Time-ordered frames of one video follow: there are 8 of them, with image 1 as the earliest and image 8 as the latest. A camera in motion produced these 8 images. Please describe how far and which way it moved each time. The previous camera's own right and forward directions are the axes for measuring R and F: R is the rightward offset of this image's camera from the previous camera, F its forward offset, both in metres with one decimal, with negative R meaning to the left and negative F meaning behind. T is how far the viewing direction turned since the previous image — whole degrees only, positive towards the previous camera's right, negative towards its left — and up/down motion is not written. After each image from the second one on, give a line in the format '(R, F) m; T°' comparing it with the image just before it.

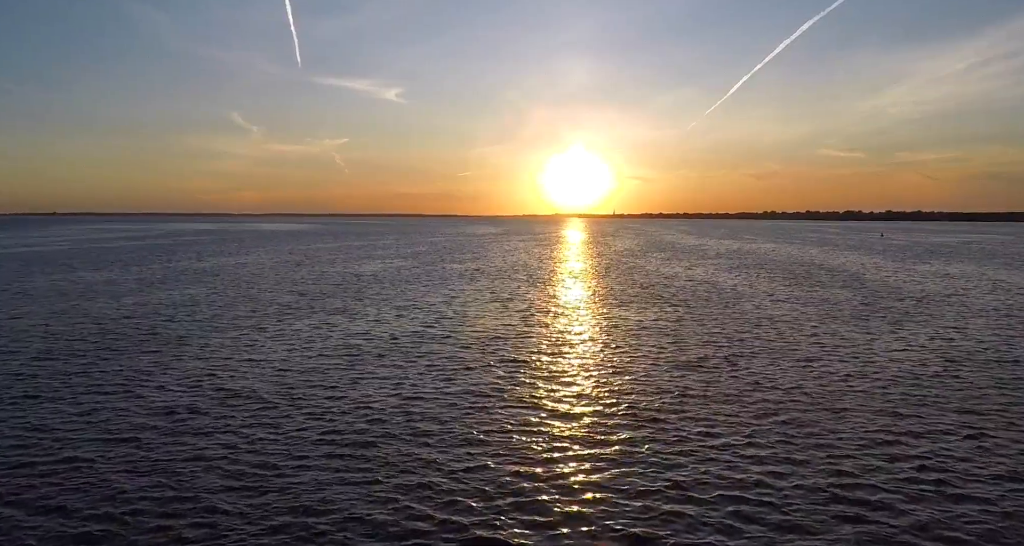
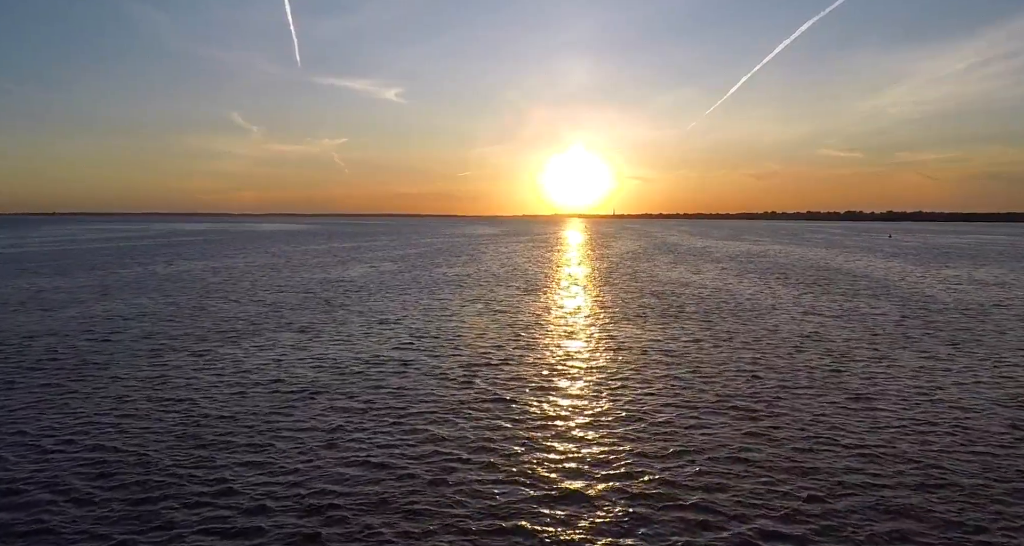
(+0.4, +4.0) m; 0°
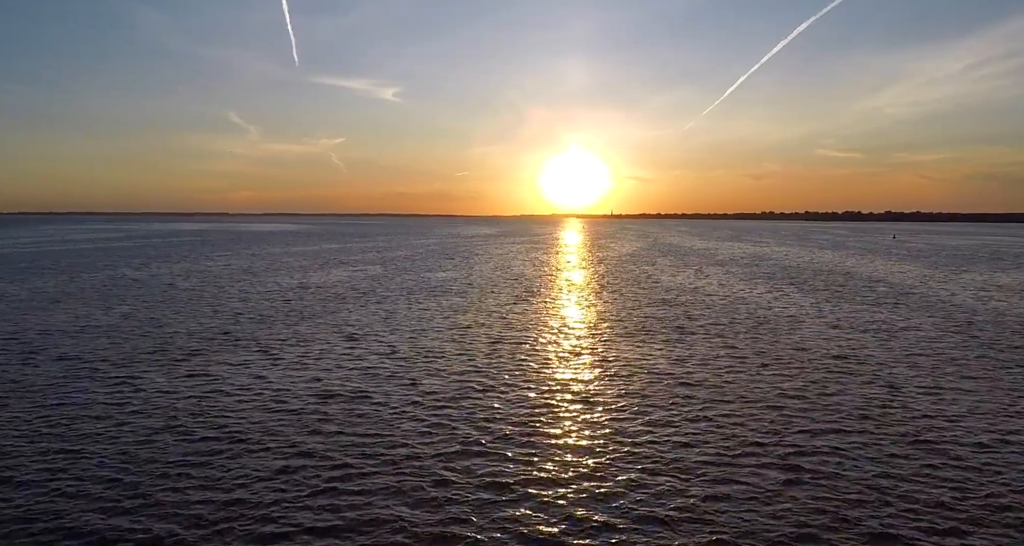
(+0.4, +3.3) m; 0°
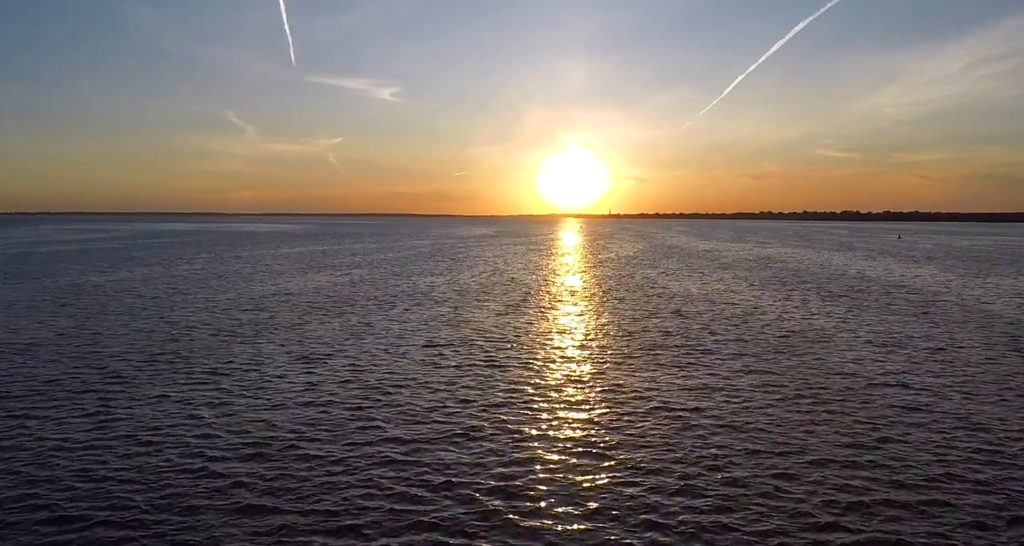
(+0.3, +3.4) m; 0°
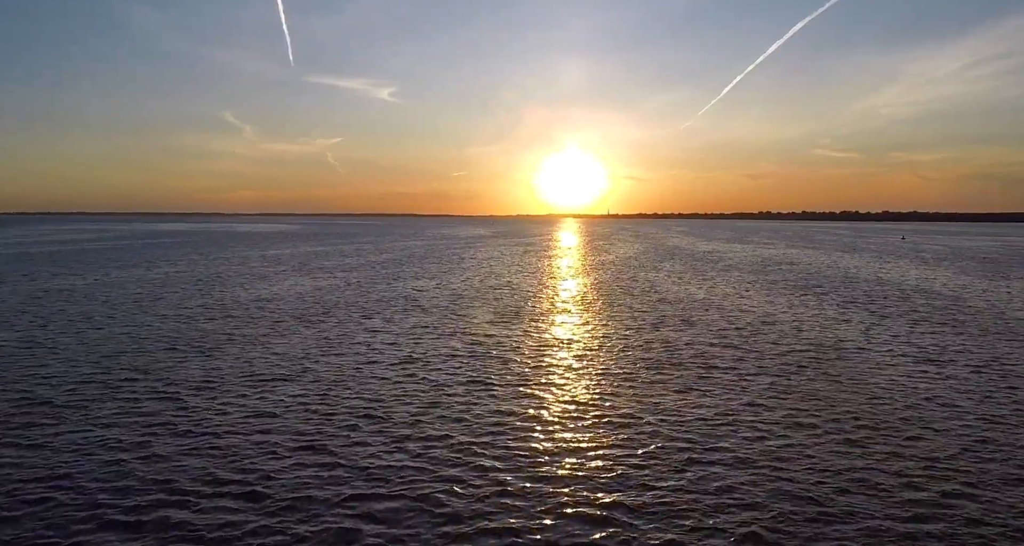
(+0.2, +2.5) m; 0°
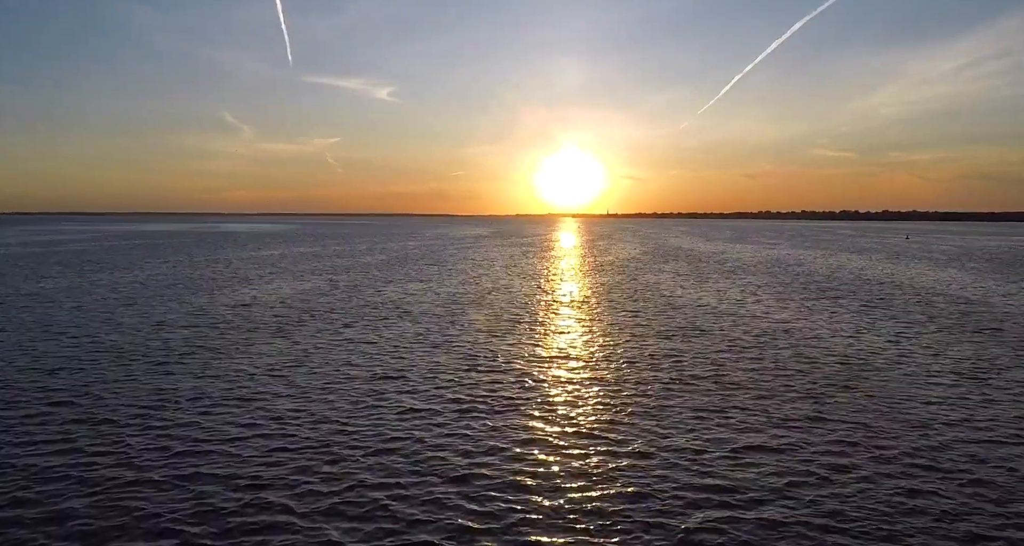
(+0.1, +2.2) m; 0°
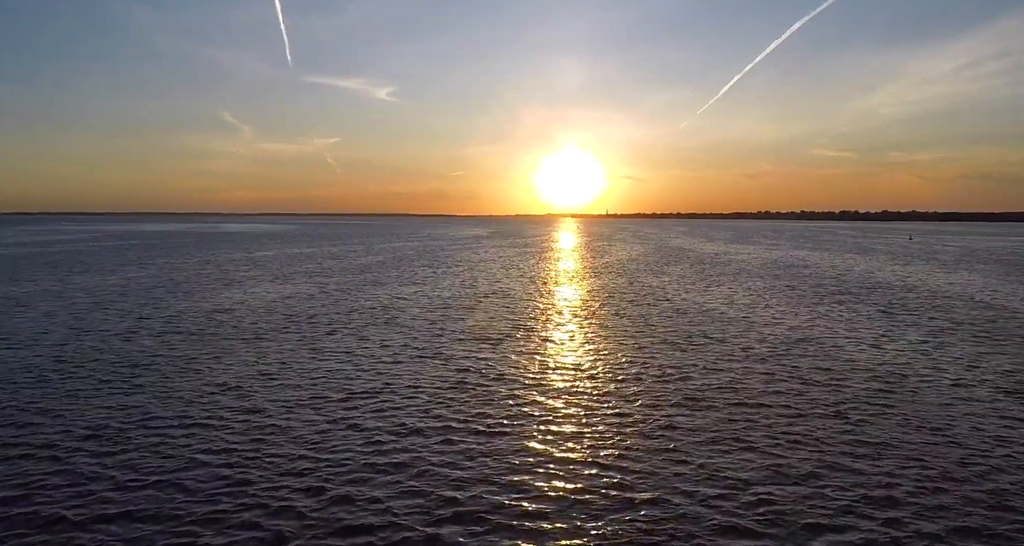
(+0.1, +1.7) m; 0°
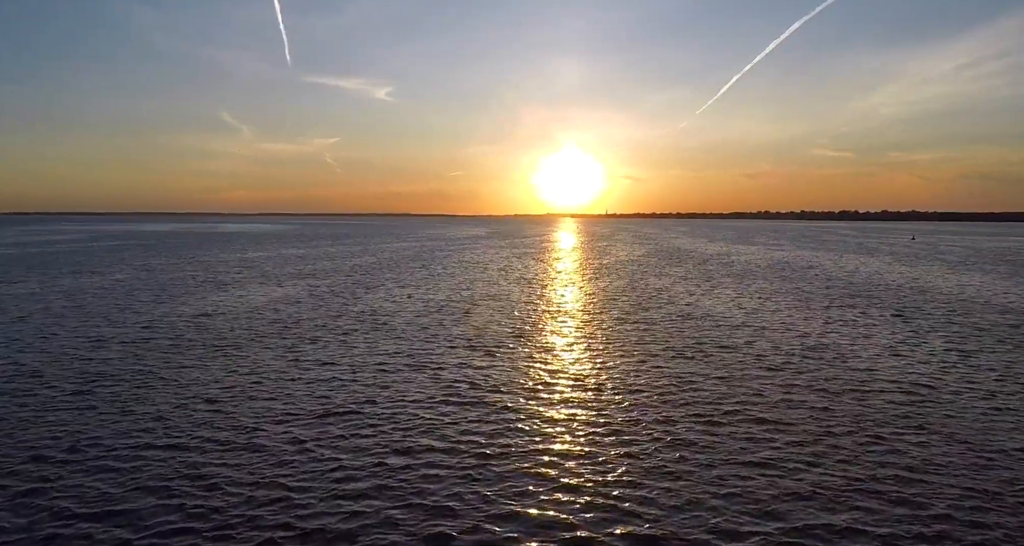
(+0.1, +1.4) m; 0°
